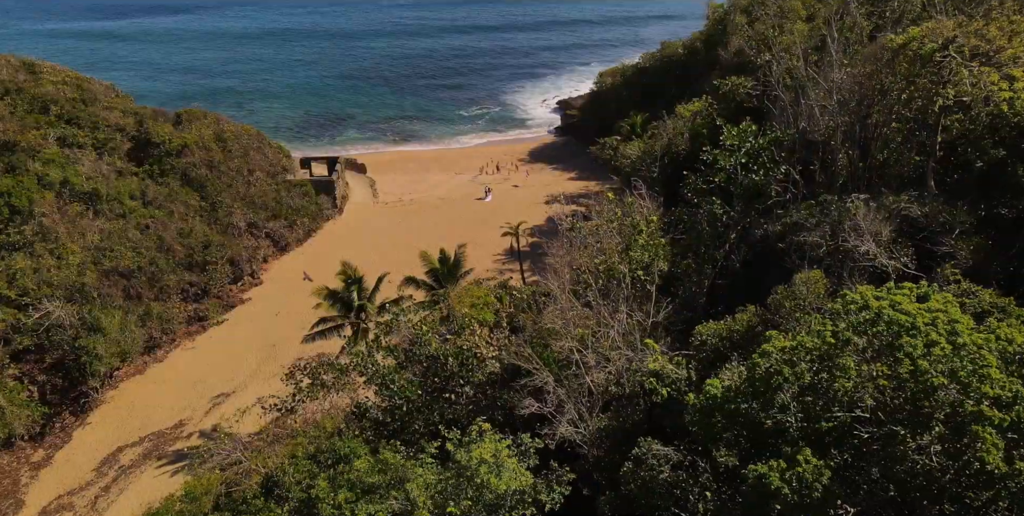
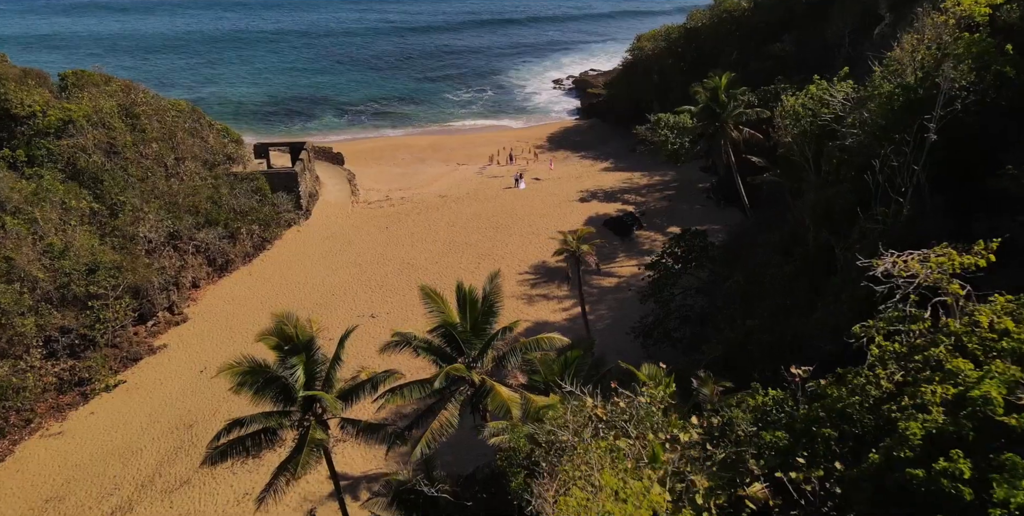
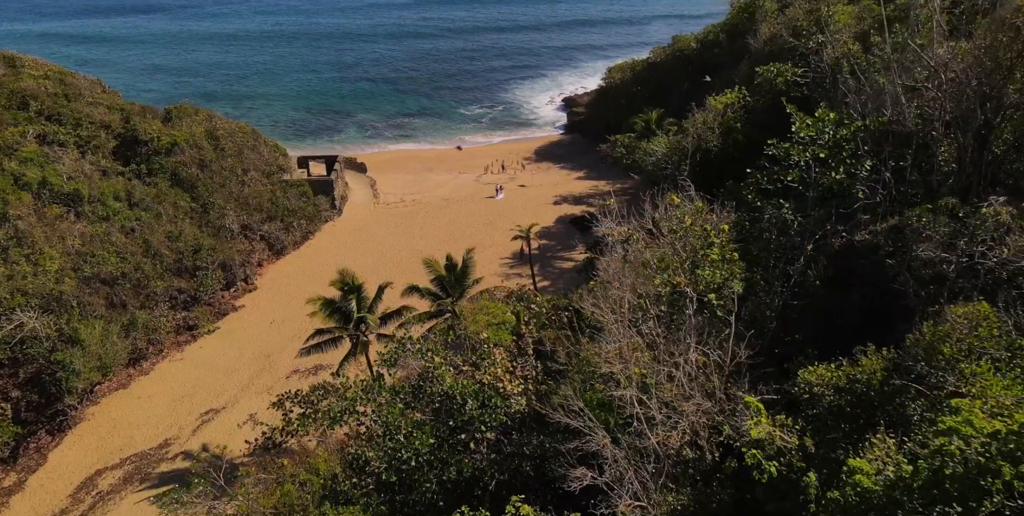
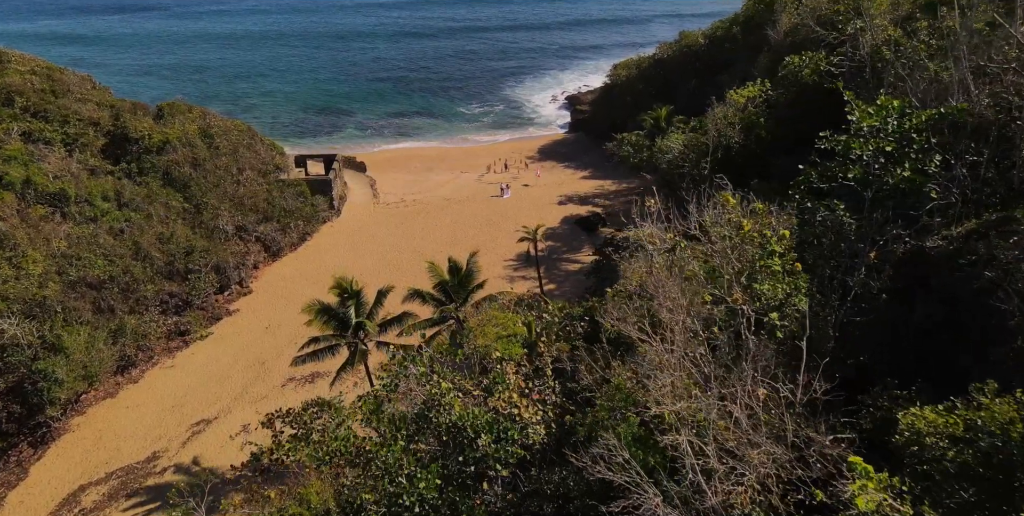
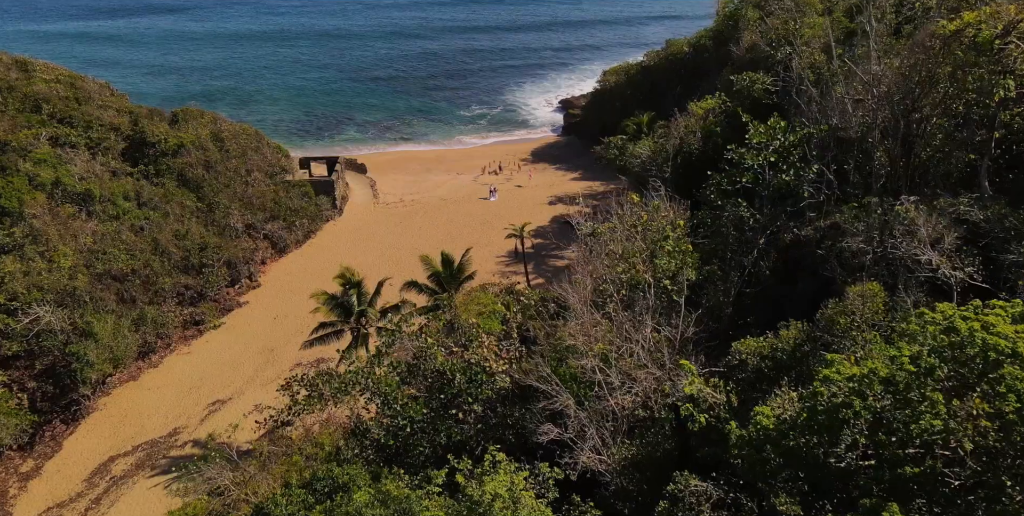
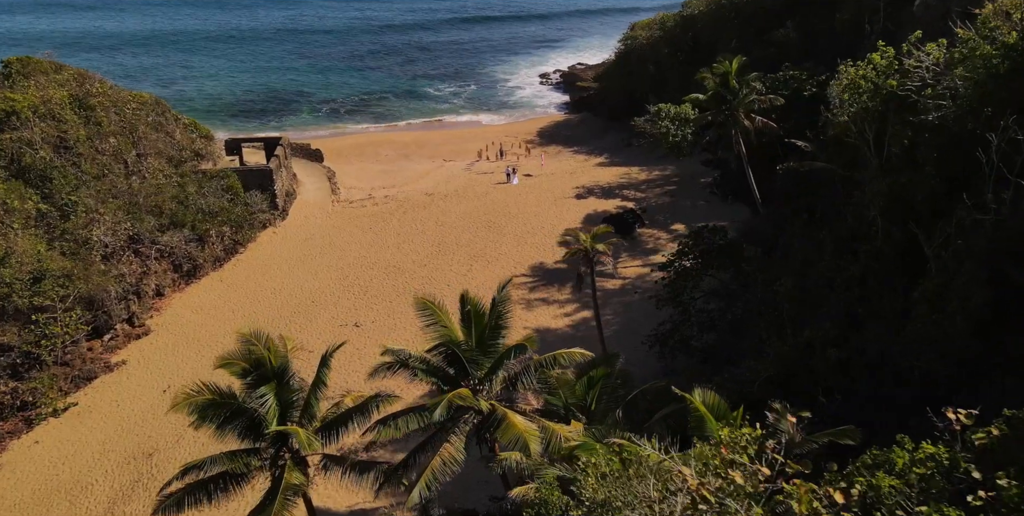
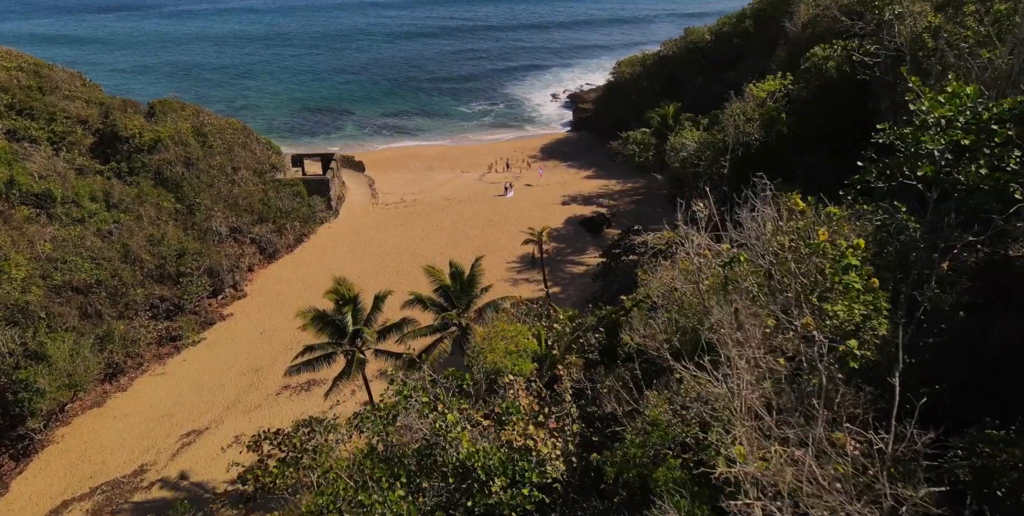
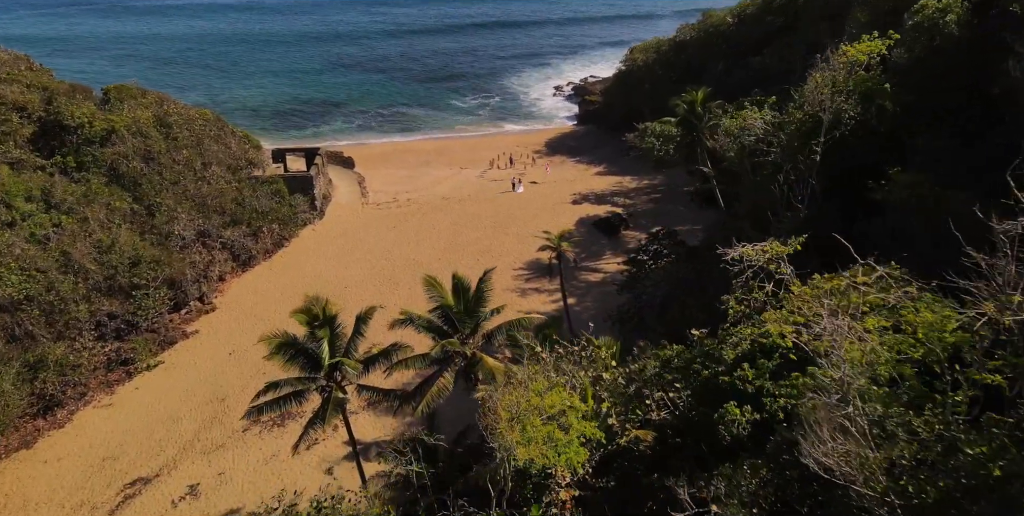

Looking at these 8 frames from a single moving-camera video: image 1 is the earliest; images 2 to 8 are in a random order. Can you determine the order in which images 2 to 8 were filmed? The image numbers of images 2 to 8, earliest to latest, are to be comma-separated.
5, 3, 4, 7, 8, 2, 6
